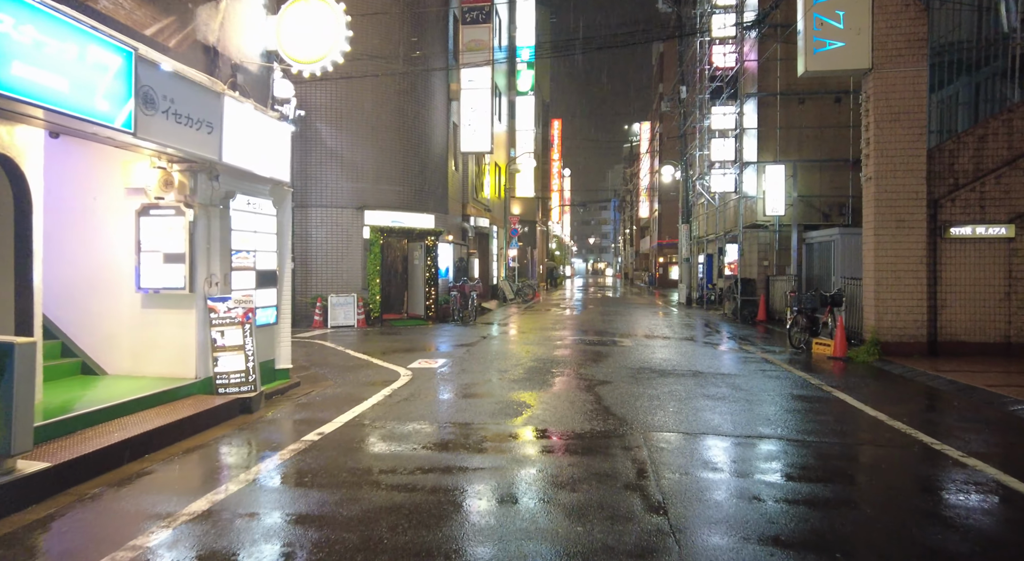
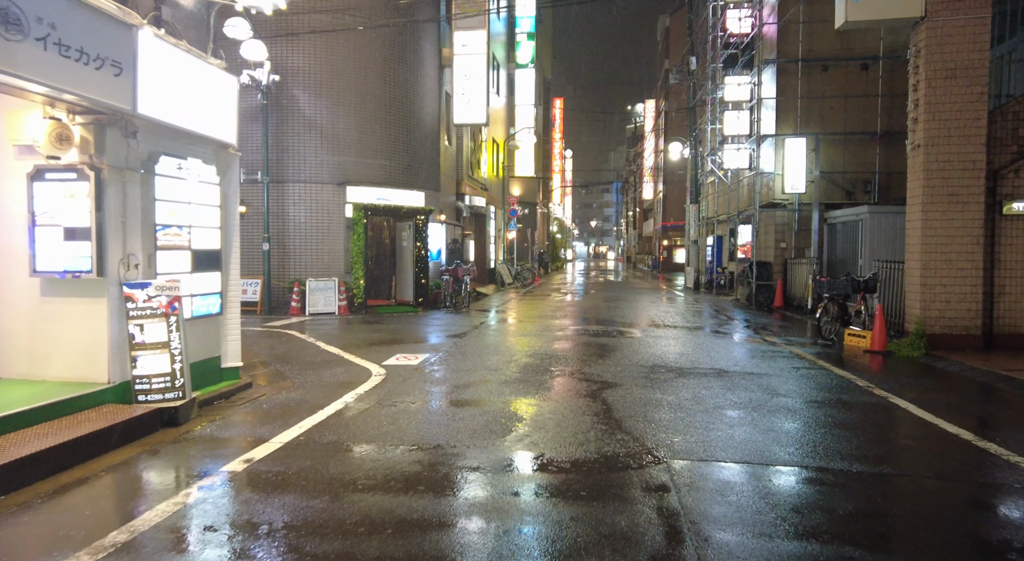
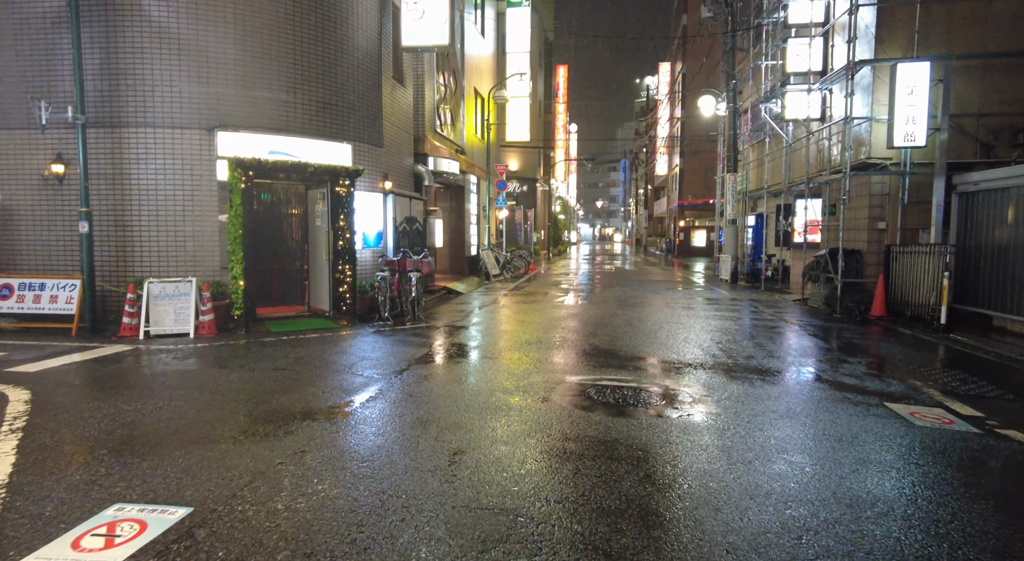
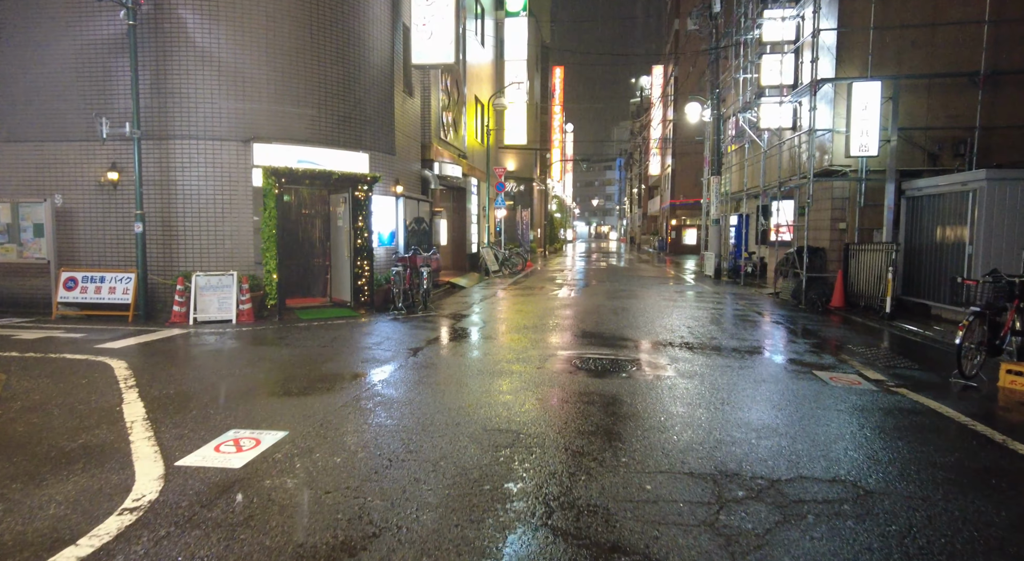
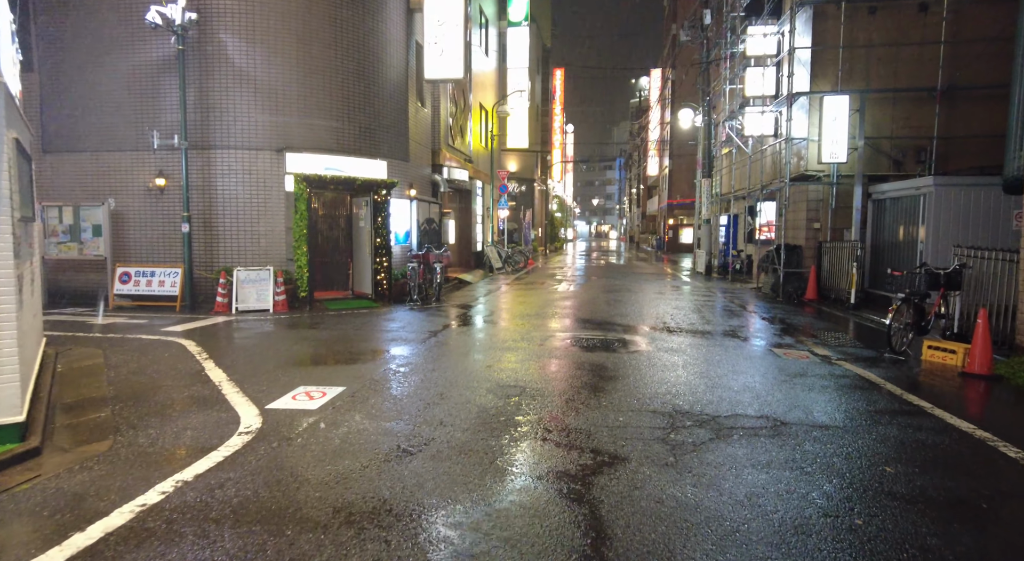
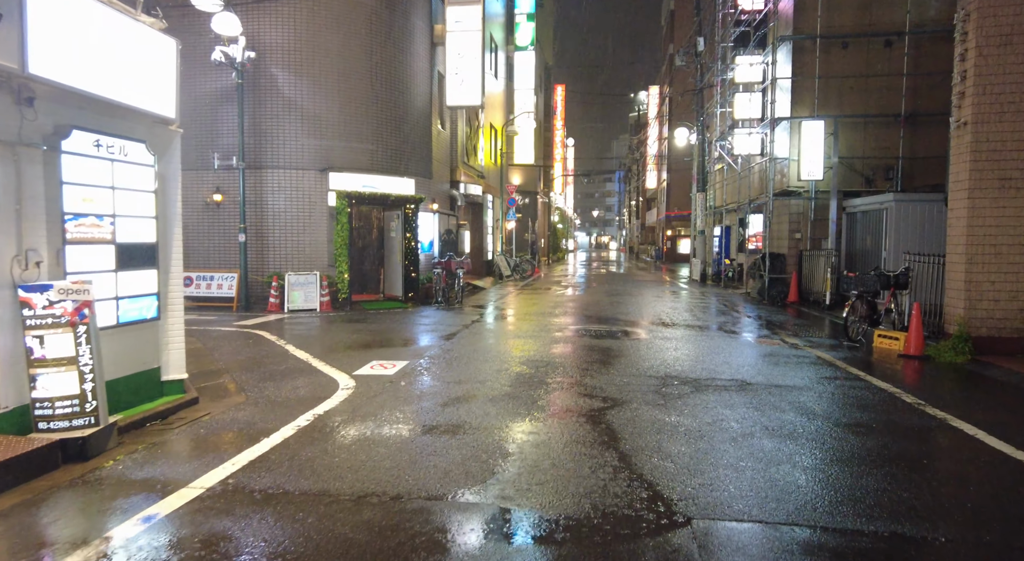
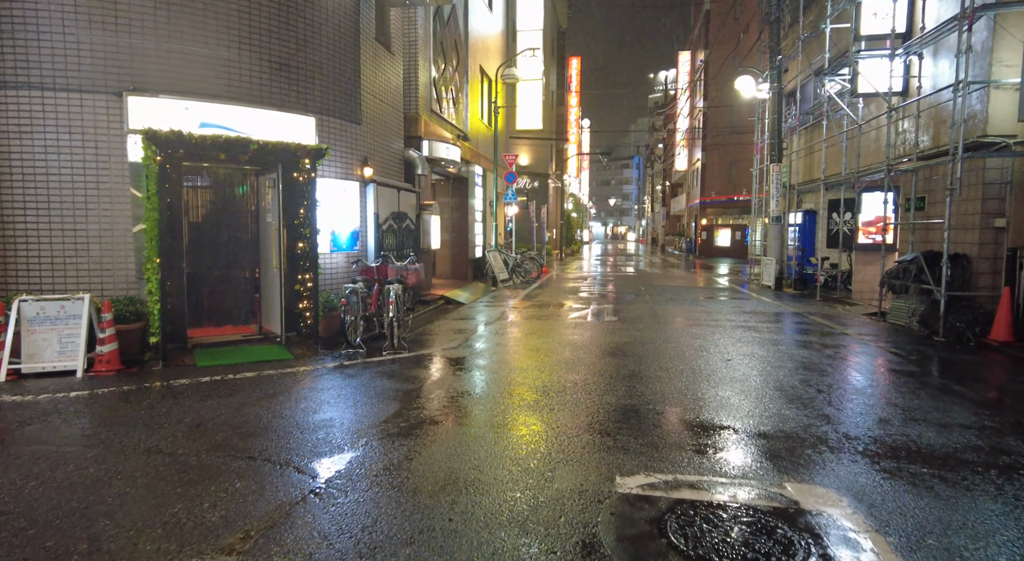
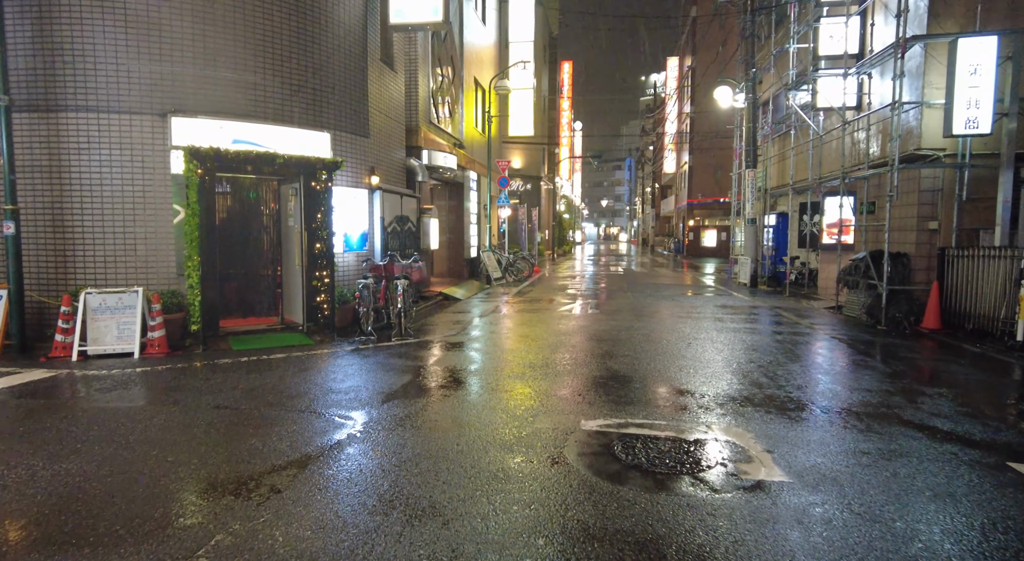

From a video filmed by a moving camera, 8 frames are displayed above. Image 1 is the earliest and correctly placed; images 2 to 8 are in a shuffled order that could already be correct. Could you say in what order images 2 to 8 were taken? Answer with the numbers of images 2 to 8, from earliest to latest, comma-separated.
2, 6, 5, 4, 3, 8, 7
